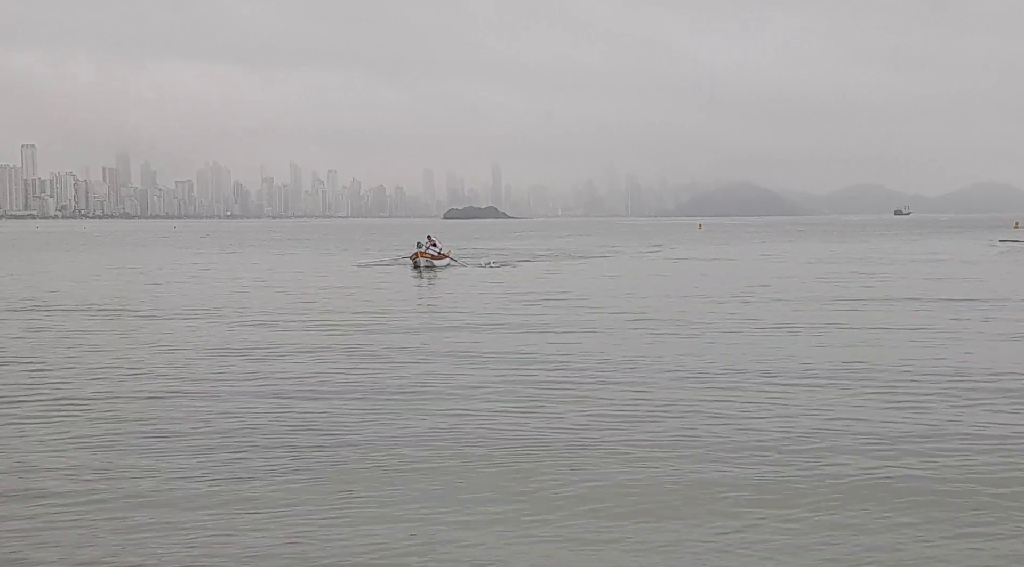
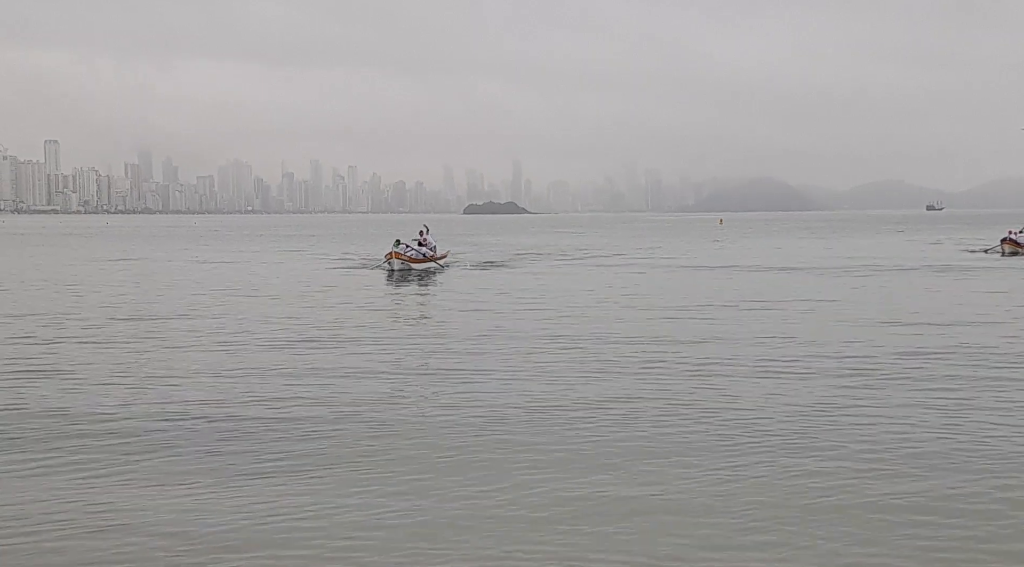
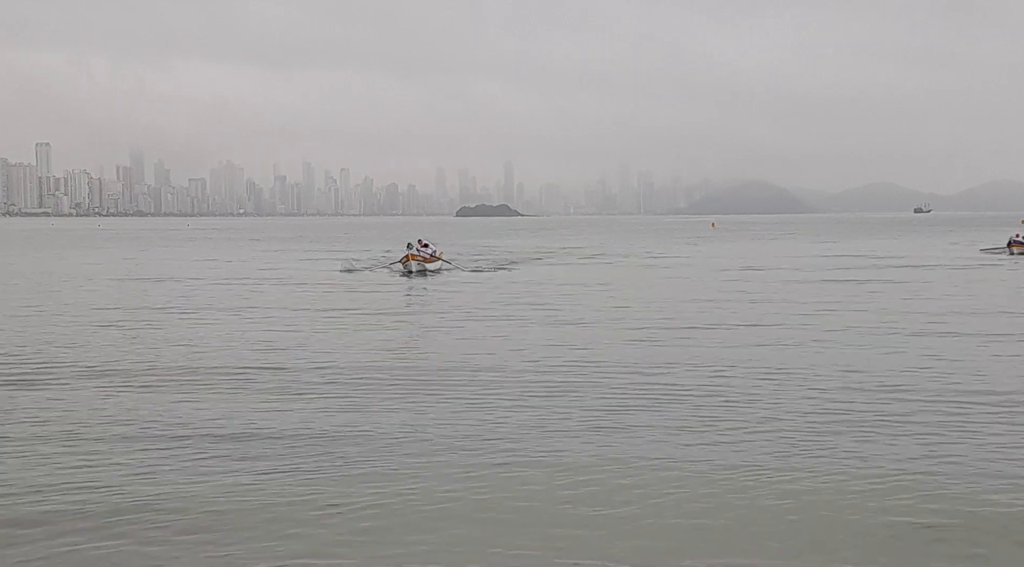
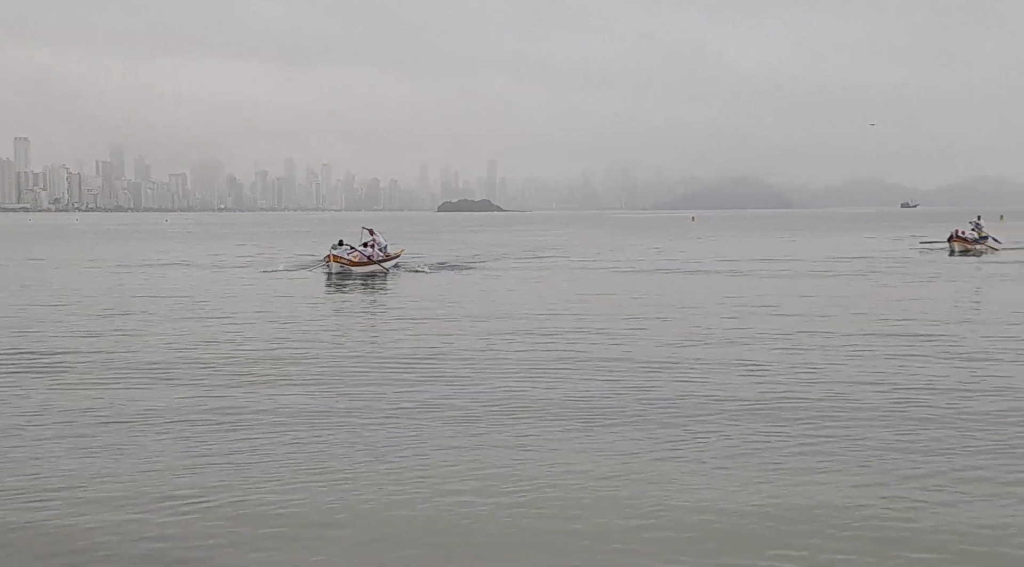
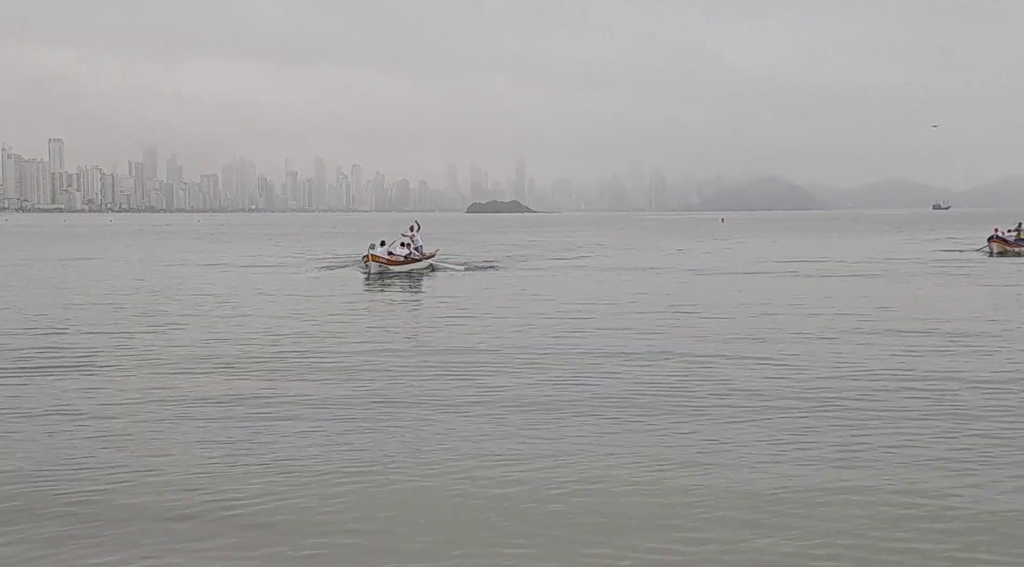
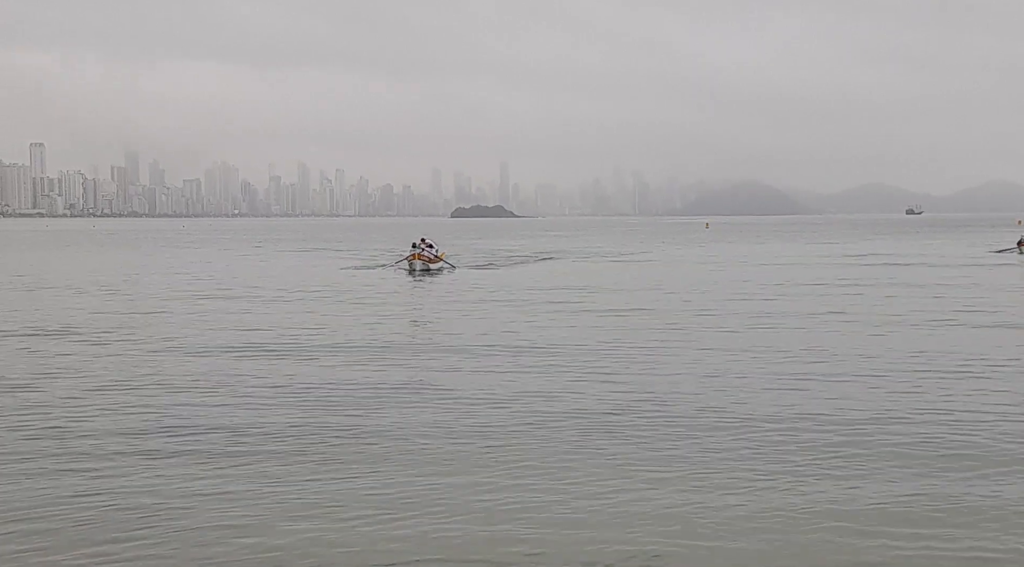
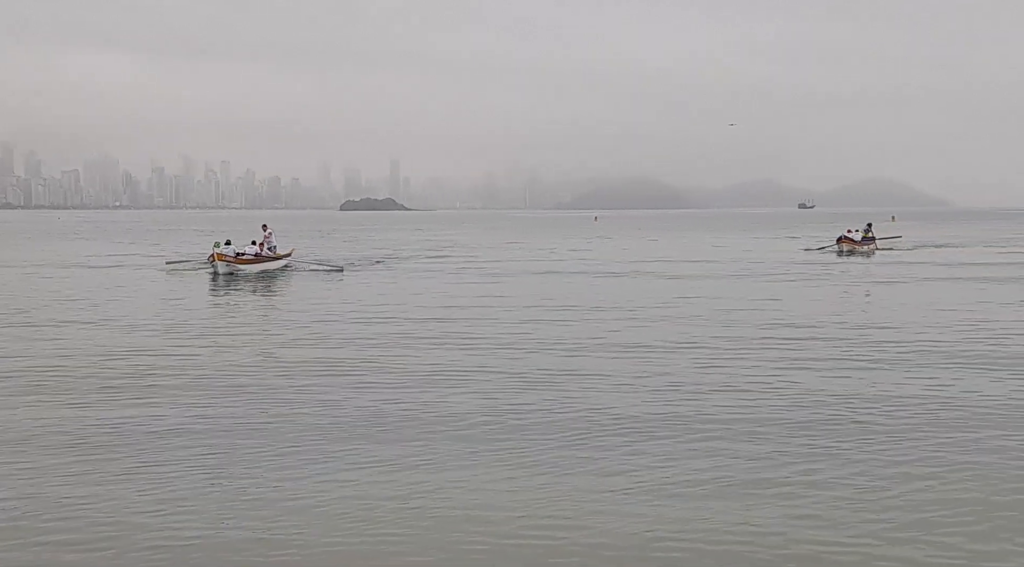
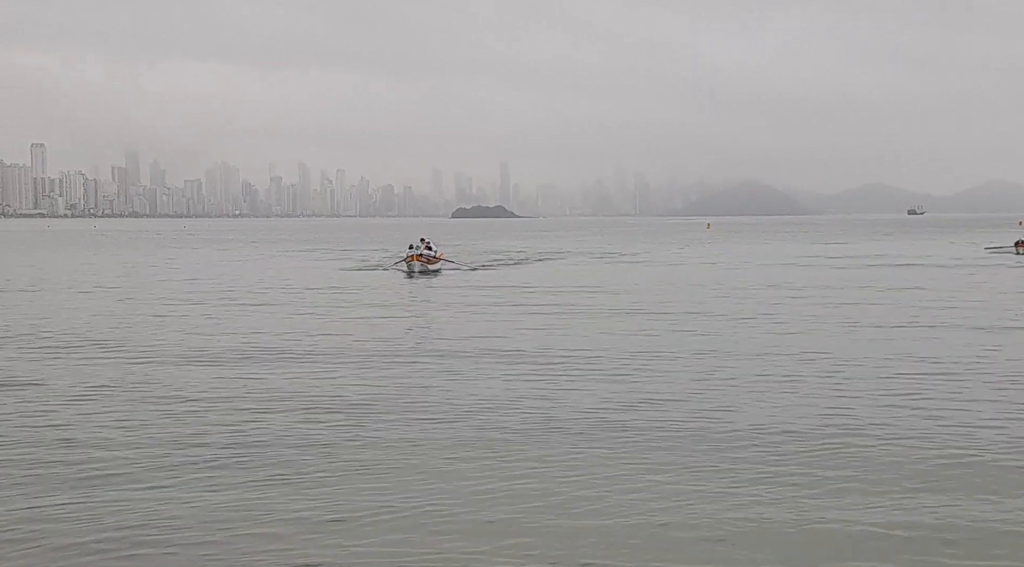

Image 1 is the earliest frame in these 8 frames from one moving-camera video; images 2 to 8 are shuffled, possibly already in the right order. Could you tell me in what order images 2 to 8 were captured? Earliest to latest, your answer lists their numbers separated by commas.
6, 8, 3, 2, 5, 4, 7
